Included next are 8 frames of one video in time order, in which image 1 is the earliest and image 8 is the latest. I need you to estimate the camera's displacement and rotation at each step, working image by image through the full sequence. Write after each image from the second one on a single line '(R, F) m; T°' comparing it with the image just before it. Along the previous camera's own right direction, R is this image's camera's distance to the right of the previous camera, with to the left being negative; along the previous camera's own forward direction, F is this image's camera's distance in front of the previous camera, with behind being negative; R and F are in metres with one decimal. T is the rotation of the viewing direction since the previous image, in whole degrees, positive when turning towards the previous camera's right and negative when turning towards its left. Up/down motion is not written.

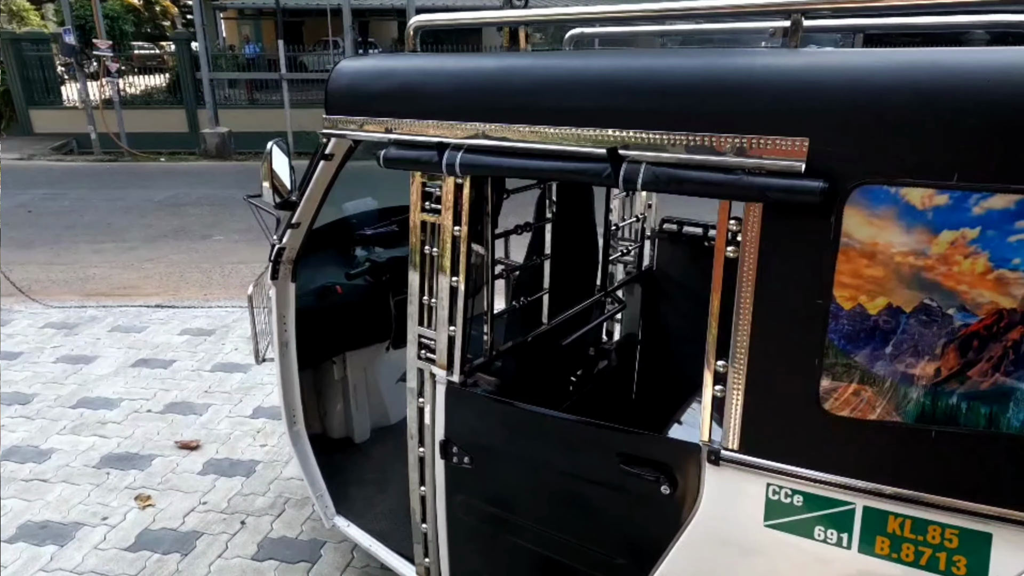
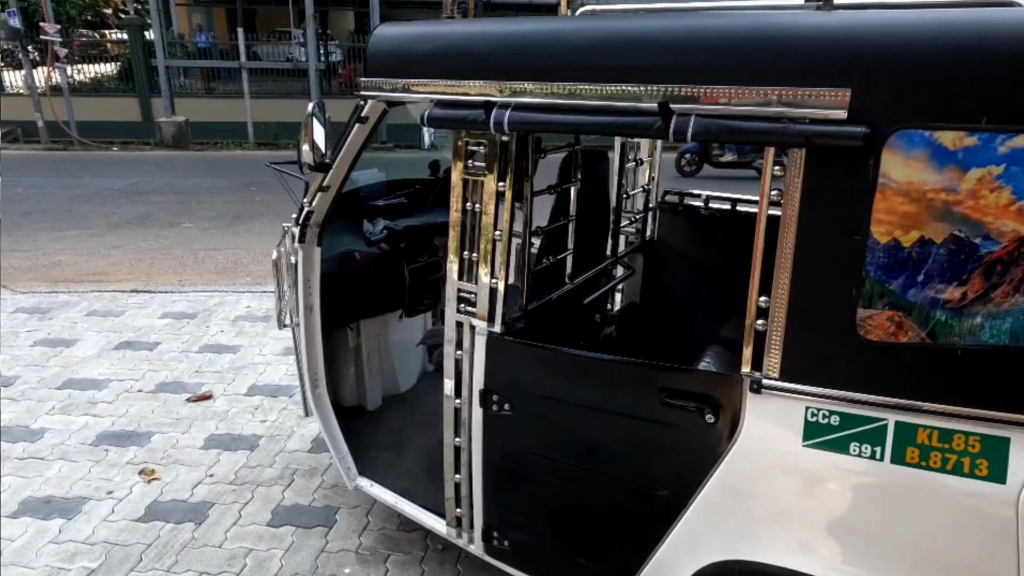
(-0.3, -0.1) m; +4°
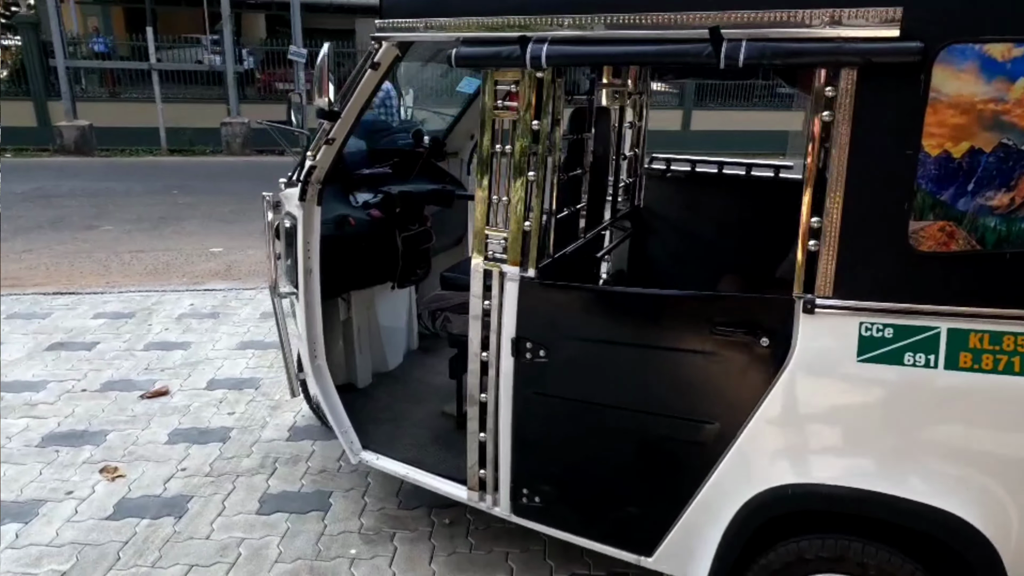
(-0.4, +0.1) m; +7°
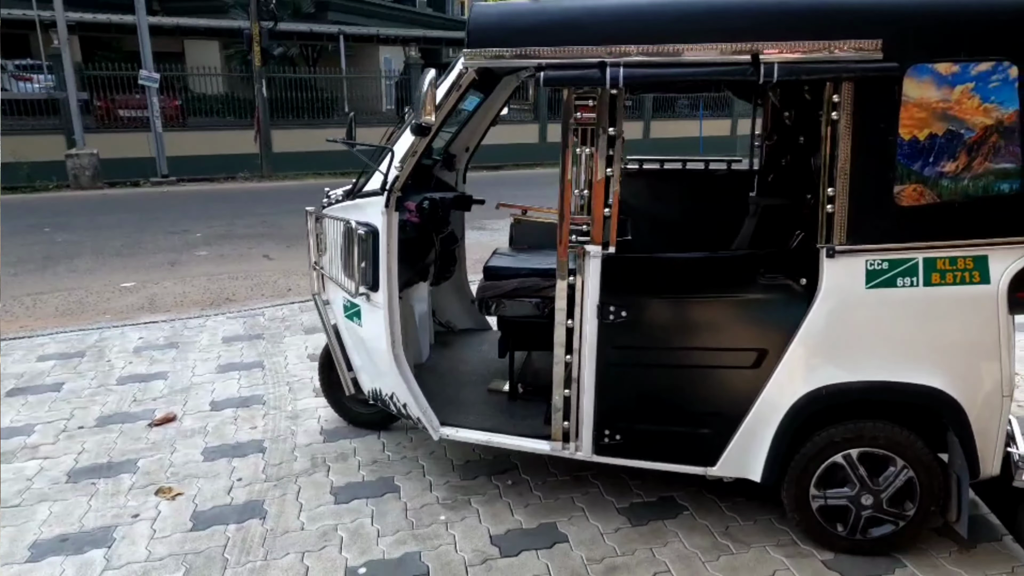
(-0.9, -0.4) m; +13°
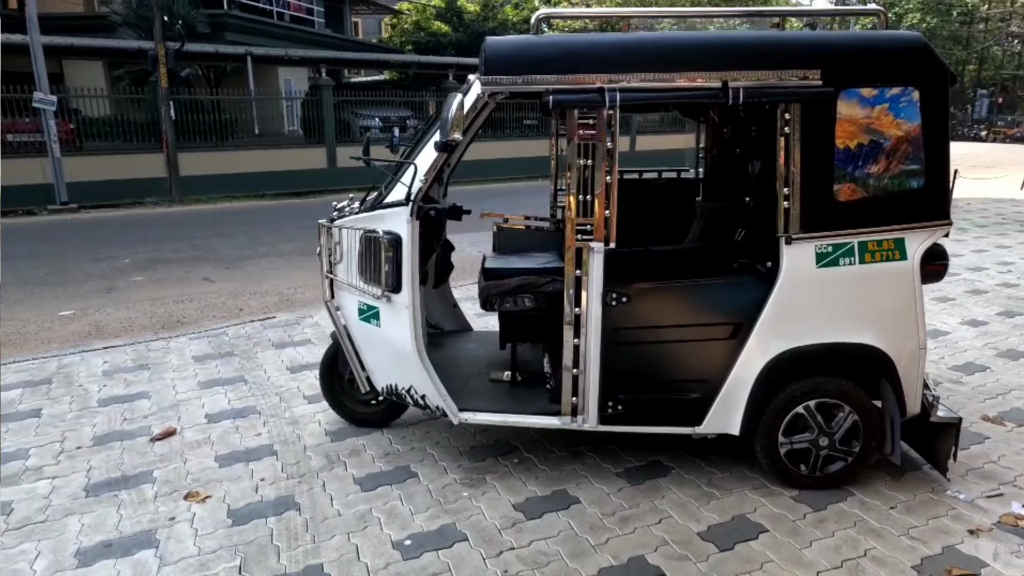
(-0.5, -0.4) m; +8°
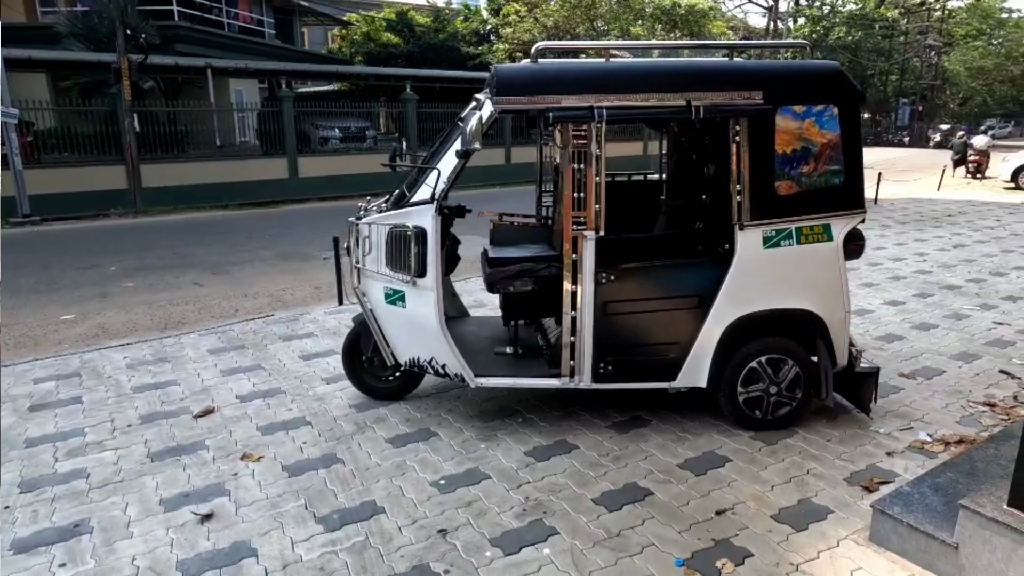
(-0.3, -0.6) m; +4°
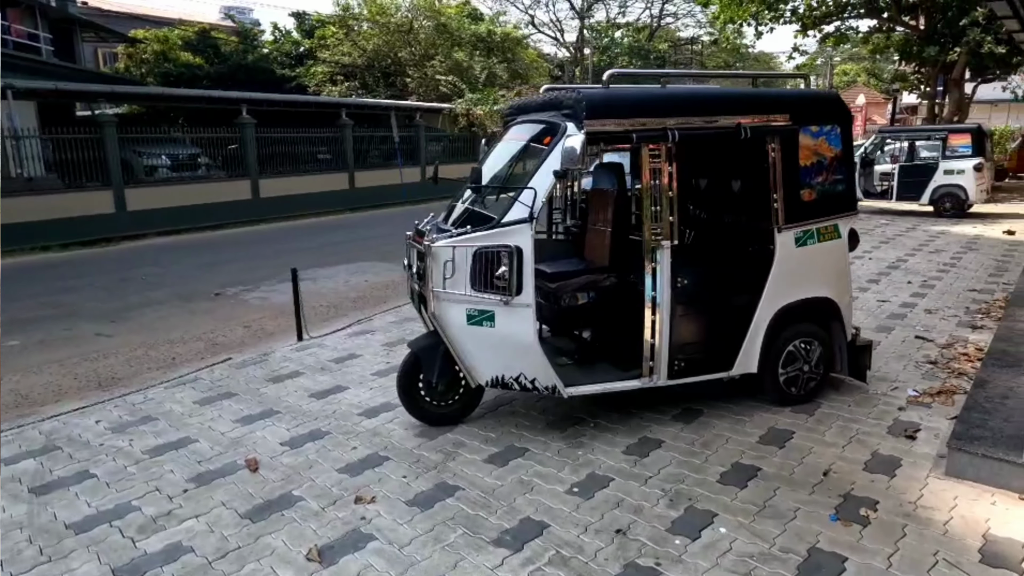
(-1.7, +0.1) m; +17°
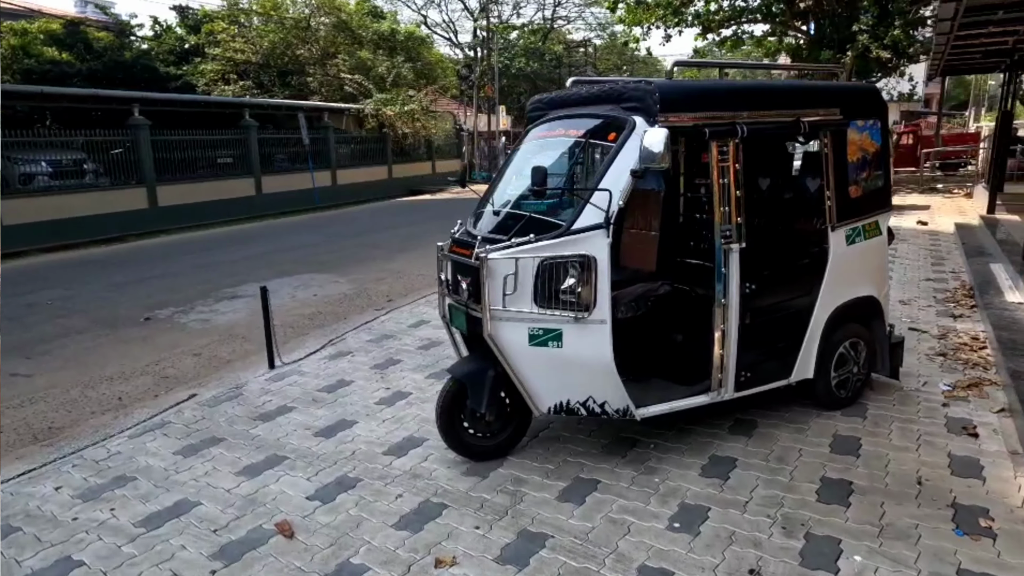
(-0.9, +0.5) m; +9°
